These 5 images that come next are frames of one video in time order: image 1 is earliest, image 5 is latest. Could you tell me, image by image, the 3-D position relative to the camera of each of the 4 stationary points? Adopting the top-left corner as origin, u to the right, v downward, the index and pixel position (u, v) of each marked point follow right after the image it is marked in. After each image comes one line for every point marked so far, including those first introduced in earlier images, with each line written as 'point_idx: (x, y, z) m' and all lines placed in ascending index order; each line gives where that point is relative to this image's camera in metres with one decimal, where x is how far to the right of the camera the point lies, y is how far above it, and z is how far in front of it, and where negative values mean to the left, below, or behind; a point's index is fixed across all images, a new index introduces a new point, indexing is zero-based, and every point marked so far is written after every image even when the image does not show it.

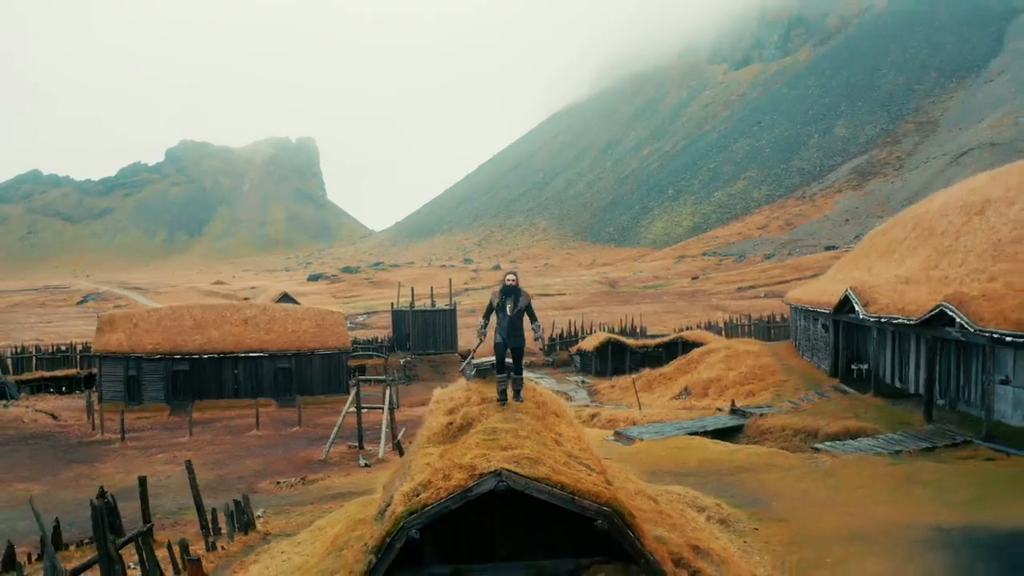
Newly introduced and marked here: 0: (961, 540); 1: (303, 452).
0: (+3.1, -1.8, +7.4) m
1: (-3.7, -3.0, +19.2) m
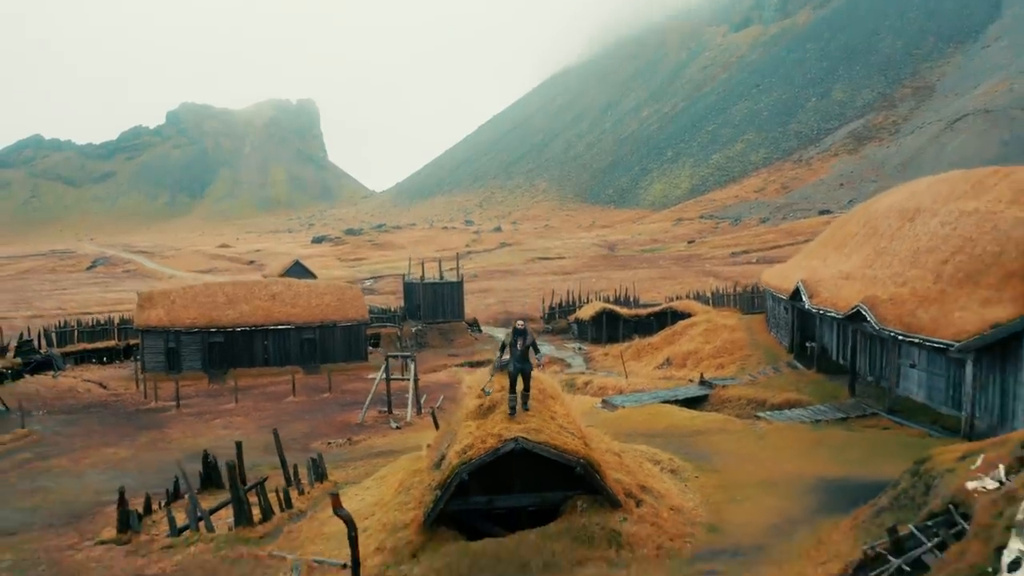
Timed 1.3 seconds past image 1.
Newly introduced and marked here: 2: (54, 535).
0: (+3.2, -2.0, +10.6) m
1: (-3.6, -2.7, +22.5) m
2: (-5.5, -3.0, +12.7) m
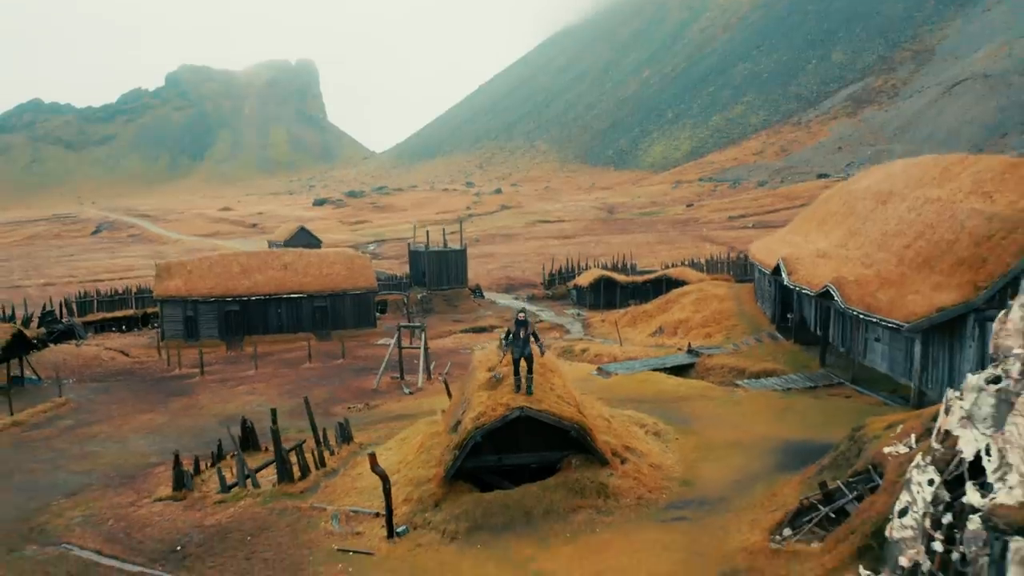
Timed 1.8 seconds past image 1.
0: (+3.2, -1.9, +12.3) m
1: (-3.5, -2.2, +24.2) m
2: (-5.5, -2.8, +14.5) m
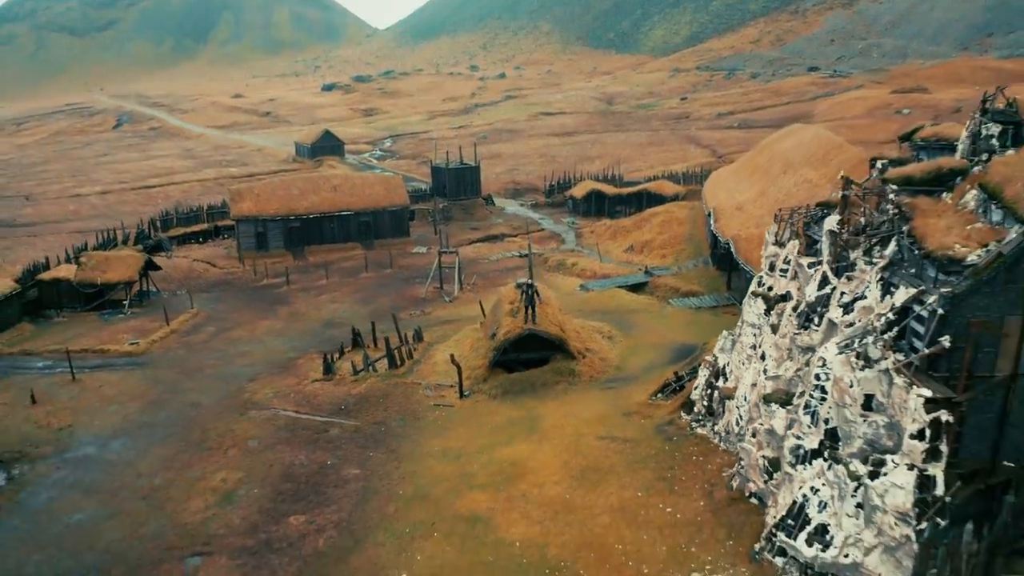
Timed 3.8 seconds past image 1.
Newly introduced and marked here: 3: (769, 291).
0: (+3.5, -1.2, +21.1) m
1: (-3.3, -0.1, +33.0) m
2: (-5.2, -1.9, +23.5) m
3: (+3.6, 0.0, +14.8) m
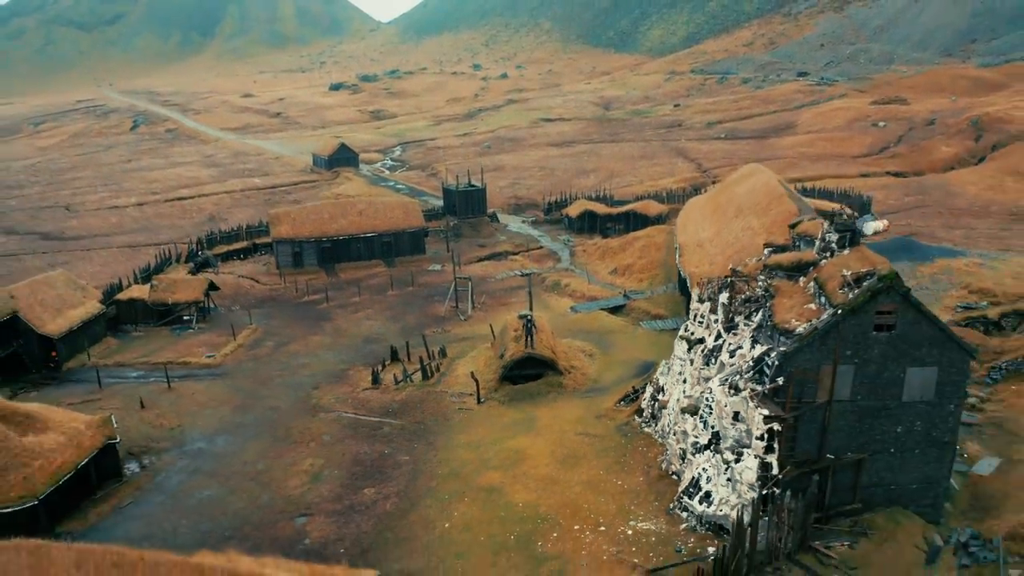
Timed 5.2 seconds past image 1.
0: (+3.6, -2.0, +27.9) m
1: (-3.1, -0.8, +39.8) m
2: (-5.1, -2.7, +30.3) m
3: (+3.7, -1.0, +21.6) m
